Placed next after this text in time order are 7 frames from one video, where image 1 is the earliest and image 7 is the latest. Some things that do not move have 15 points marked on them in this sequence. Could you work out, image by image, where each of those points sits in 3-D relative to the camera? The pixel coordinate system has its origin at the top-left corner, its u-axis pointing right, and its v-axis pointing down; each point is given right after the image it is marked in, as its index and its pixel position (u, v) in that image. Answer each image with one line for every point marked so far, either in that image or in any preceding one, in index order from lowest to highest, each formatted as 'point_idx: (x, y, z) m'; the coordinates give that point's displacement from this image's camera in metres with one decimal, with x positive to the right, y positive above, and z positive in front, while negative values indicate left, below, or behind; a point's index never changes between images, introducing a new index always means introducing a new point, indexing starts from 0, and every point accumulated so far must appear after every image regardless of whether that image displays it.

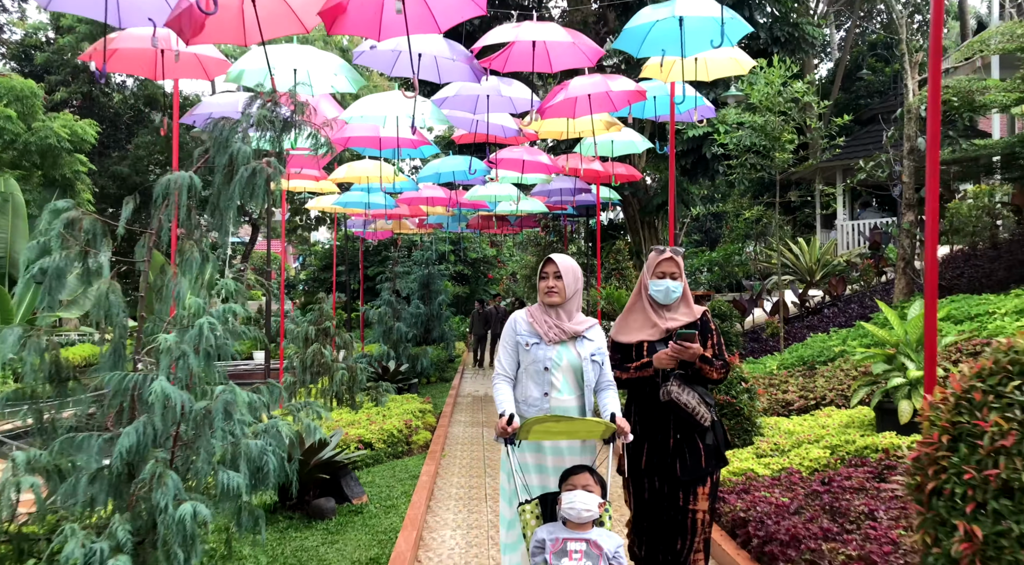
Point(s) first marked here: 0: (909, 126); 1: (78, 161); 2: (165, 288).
0: (+4.3, +1.7, +8.5) m
1: (-7.6, +2.2, +13.6) m
2: (-1.6, 0.0, +3.6) m
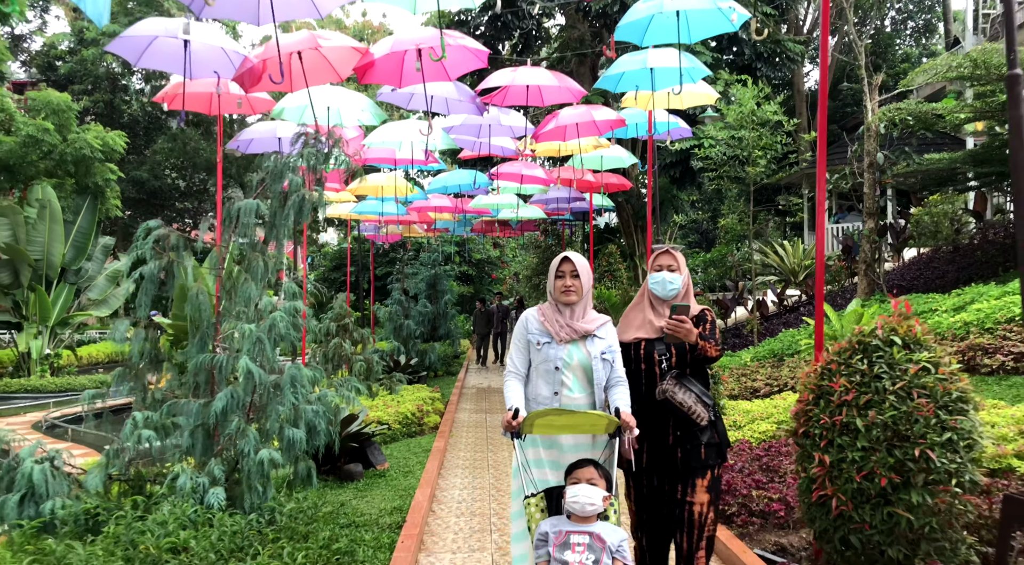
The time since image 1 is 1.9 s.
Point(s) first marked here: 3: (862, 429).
0: (+4.3, +1.7, +9.4) m
1: (-7.6, +2.1, +14.7) m
2: (-1.6, 0.0, +4.6) m
3: (+1.4, -0.6, +3.1) m
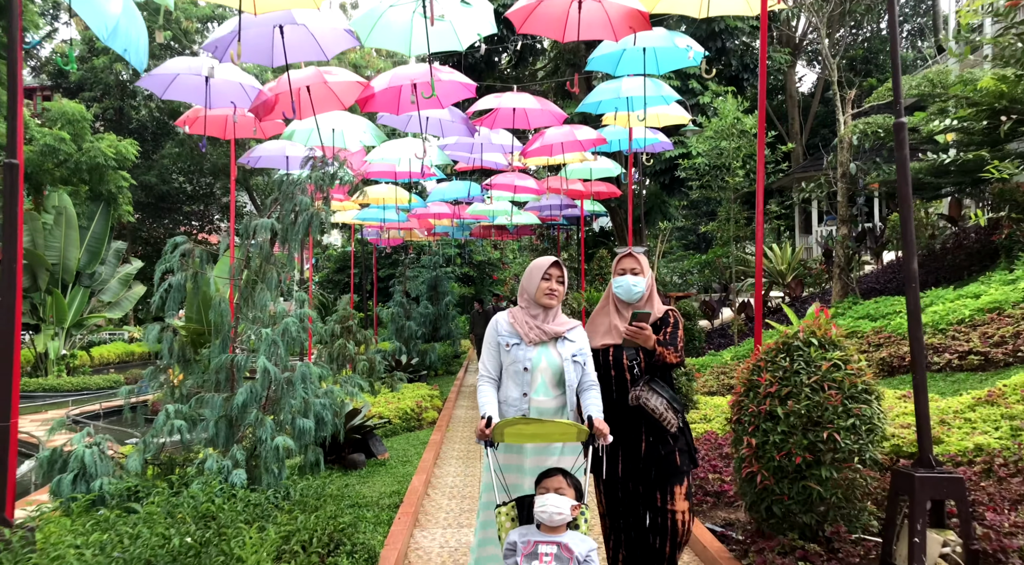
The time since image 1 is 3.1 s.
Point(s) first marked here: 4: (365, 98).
0: (+4.2, +1.7, +10.0) m
1: (-7.7, +2.1, +15.3) m
2: (-1.7, -0.1, +5.2) m
3: (+1.3, -0.6, +3.8) m
4: (-1.1, +1.4, +5.7) m
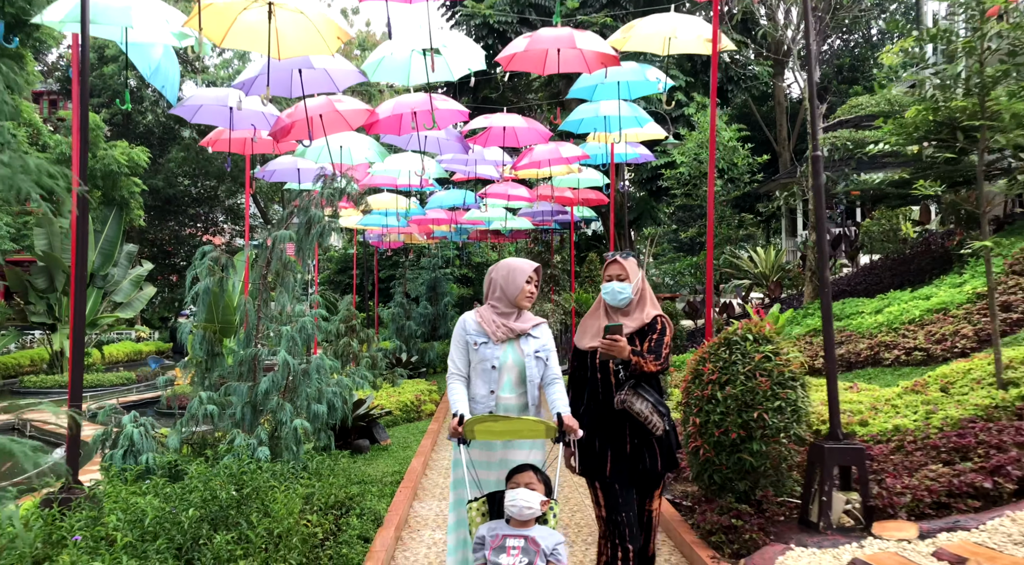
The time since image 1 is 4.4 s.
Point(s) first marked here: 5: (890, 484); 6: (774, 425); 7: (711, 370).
0: (+4.1, +1.6, +10.8) m
1: (-7.8, +2.0, +16.1) m
2: (-1.8, -0.1, +5.9) m
3: (+1.2, -0.7, +4.5) m
4: (-1.2, +1.3, +6.5) m
5: (+2.1, -1.1, +4.3) m
6: (+1.5, -0.8, +4.4) m
7: (+1.2, -0.5, +4.6) m
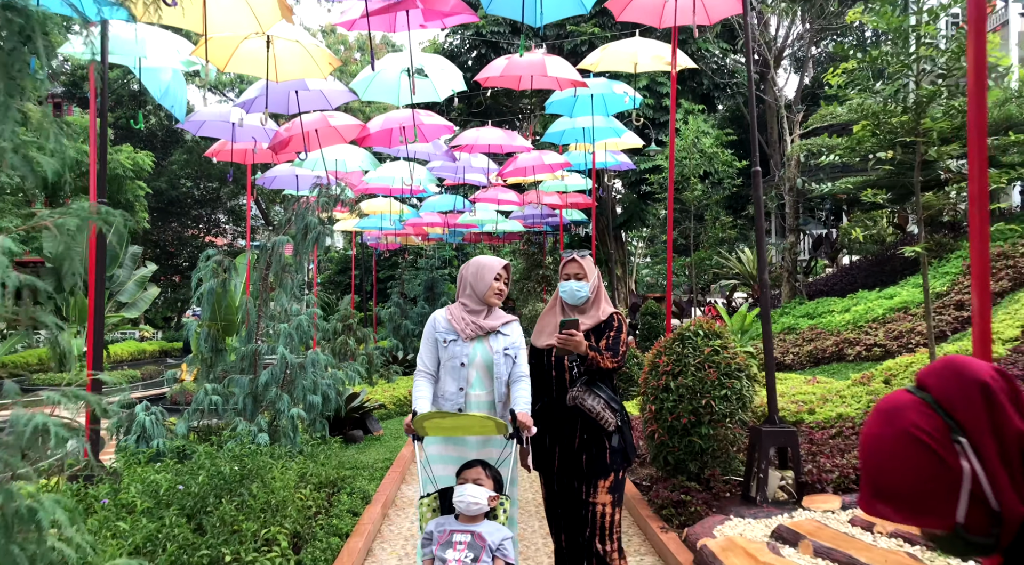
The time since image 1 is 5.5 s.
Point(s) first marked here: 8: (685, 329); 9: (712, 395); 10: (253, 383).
0: (+4.0, +1.6, +11.3) m
1: (-7.9, +2.0, +16.6) m
2: (-2.0, -0.1, +6.4) m
3: (+1.0, -0.7, +5.0) m
4: (-1.3, +1.3, +7.0) m
5: (+1.9, -1.1, +4.8) m
6: (+1.3, -0.8, +4.9) m
7: (+1.0, -0.5, +5.1) m
8: (+1.1, -0.3, +5.2) m
9: (+1.3, -0.7, +4.9) m
10: (-2.0, -0.8, +6.1) m
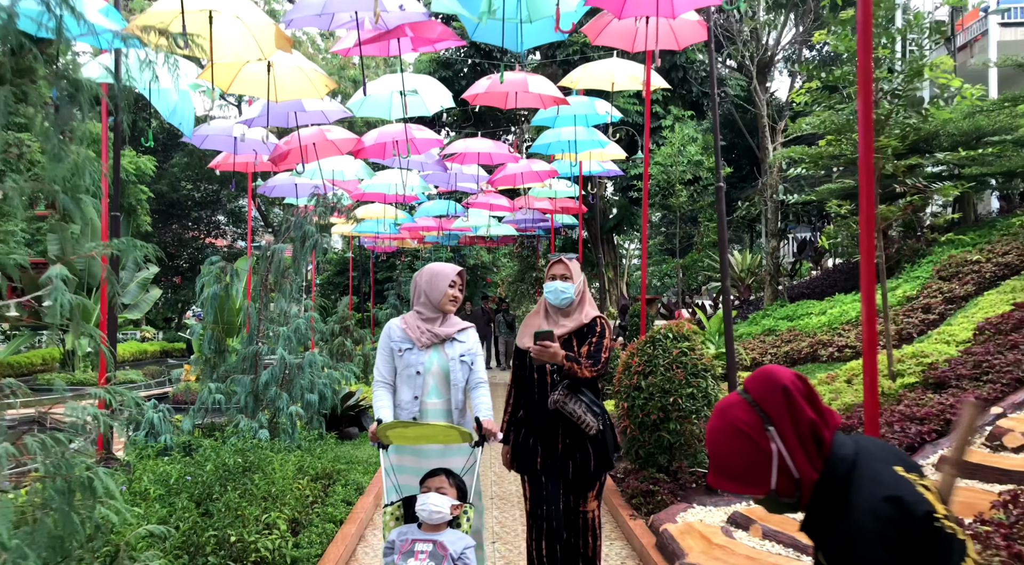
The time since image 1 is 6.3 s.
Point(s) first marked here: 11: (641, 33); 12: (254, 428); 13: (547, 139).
0: (+3.9, +1.6, +11.7) m
1: (-8.0, +2.0, +17.0) m
2: (-2.1, -0.2, +6.8) m
3: (+0.9, -0.7, +5.4) m
4: (-1.5, +1.3, +7.4) m
5: (+1.8, -1.1, +5.2) m
6: (+1.2, -0.9, +5.3) m
7: (+0.9, -0.6, +5.5) m
8: (+1.0, -0.4, +5.6) m
9: (+1.1, -0.8, +5.3) m
10: (-2.1, -0.8, +6.5) m
11: (+0.9, +1.8, +5.6) m
12: (-2.1, -1.2, +6.2) m
13: (+0.4, +1.5, +8.2) m
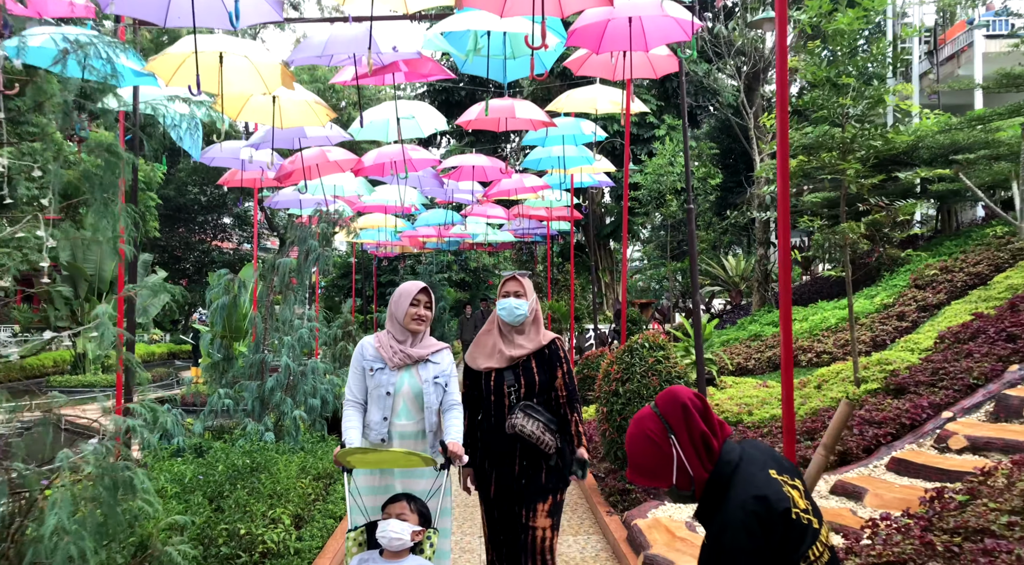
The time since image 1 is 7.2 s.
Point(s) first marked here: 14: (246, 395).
0: (+3.8, +1.5, +12.1) m
1: (-8.1, +1.9, +17.4) m
2: (-2.2, -0.3, +7.3) m
3: (+0.8, -0.8, +5.8) m
4: (-1.5, +1.2, +7.8) m
5: (+1.7, -1.2, +5.6) m
6: (+1.1, -1.0, +5.7) m
7: (+0.8, -0.7, +6.0) m
8: (+0.9, -0.5, +6.0) m
9: (+1.0, -0.9, +5.7) m
10: (-2.2, -0.9, +6.9) m
11: (+0.8, +1.7, +6.0) m
12: (-2.1, -1.3, +6.7) m
13: (+0.3, +1.4, +8.6) m
14: (-2.4, -1.0, +6.9) m
